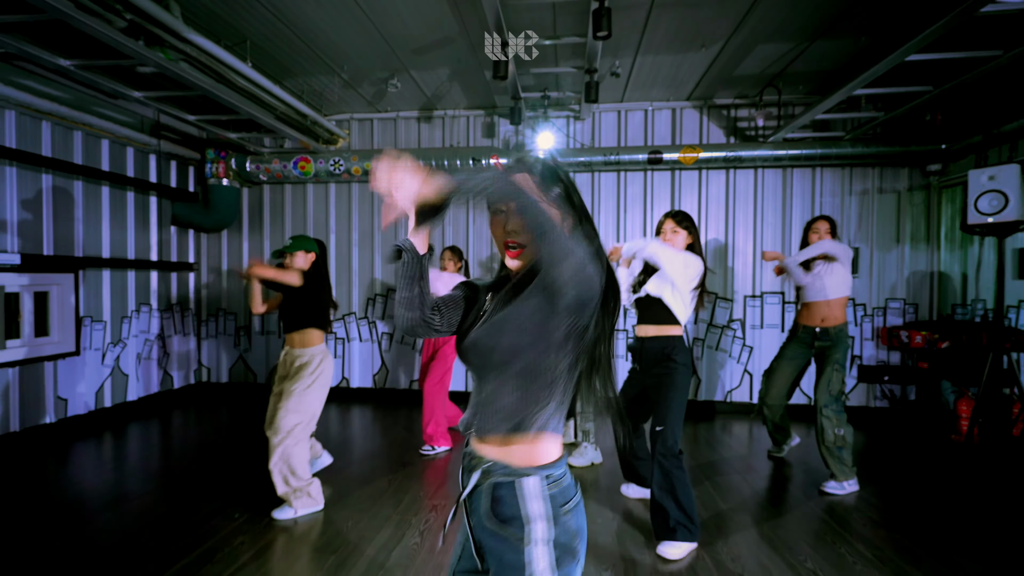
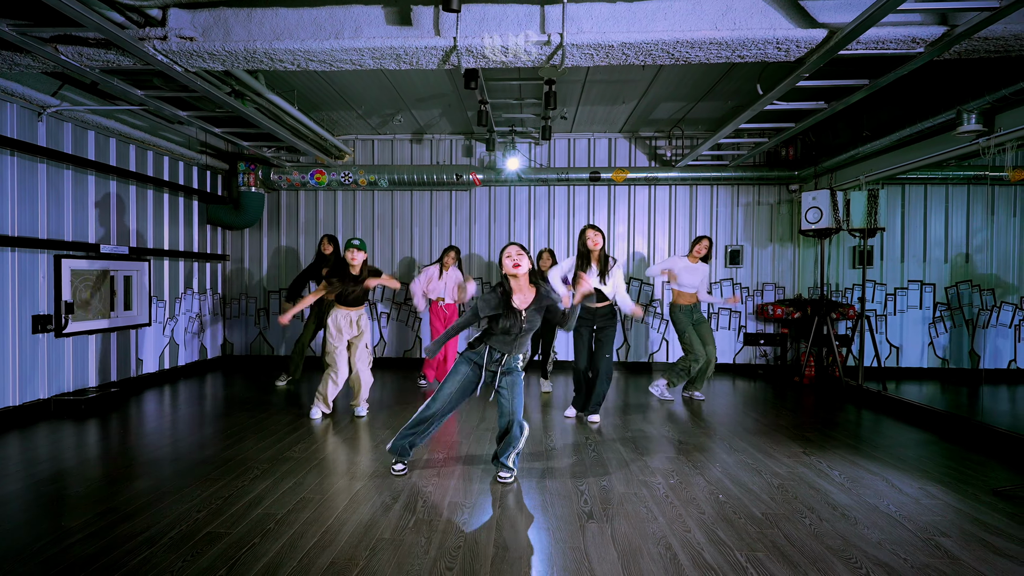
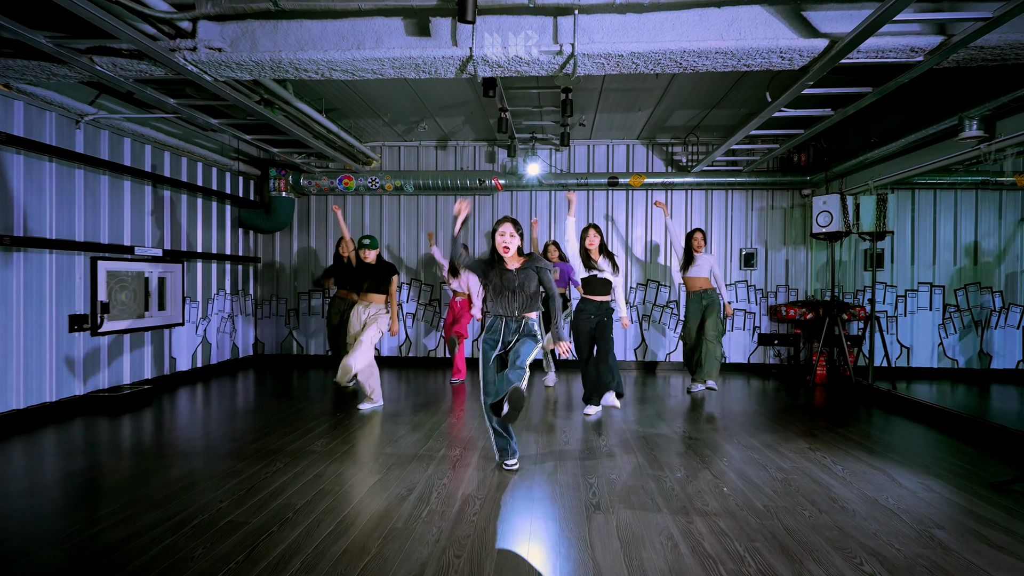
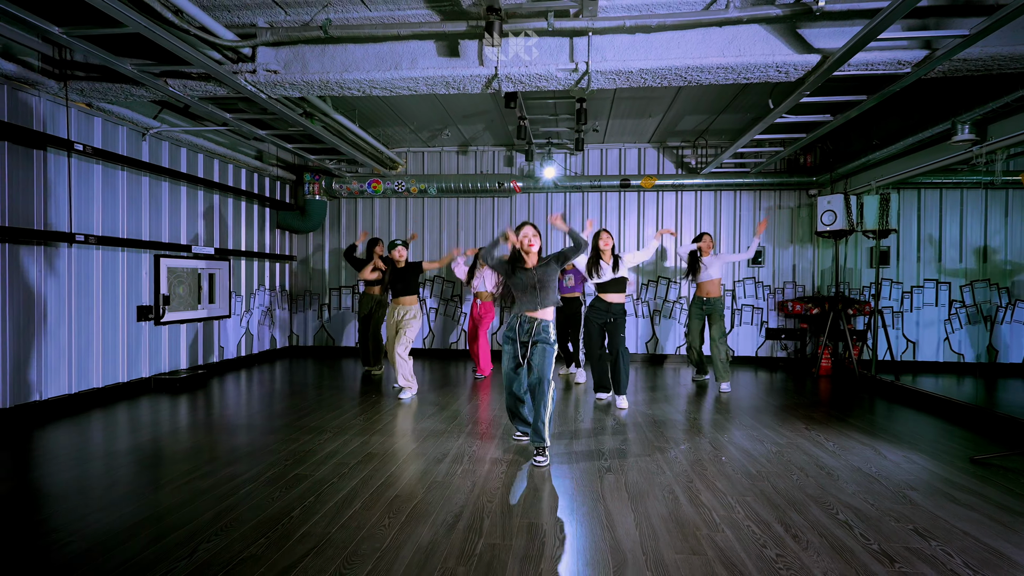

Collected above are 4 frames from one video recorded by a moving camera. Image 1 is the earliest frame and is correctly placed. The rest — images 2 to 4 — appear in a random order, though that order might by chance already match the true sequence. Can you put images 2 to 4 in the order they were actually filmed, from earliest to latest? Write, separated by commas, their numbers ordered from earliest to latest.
4, 3, 2
